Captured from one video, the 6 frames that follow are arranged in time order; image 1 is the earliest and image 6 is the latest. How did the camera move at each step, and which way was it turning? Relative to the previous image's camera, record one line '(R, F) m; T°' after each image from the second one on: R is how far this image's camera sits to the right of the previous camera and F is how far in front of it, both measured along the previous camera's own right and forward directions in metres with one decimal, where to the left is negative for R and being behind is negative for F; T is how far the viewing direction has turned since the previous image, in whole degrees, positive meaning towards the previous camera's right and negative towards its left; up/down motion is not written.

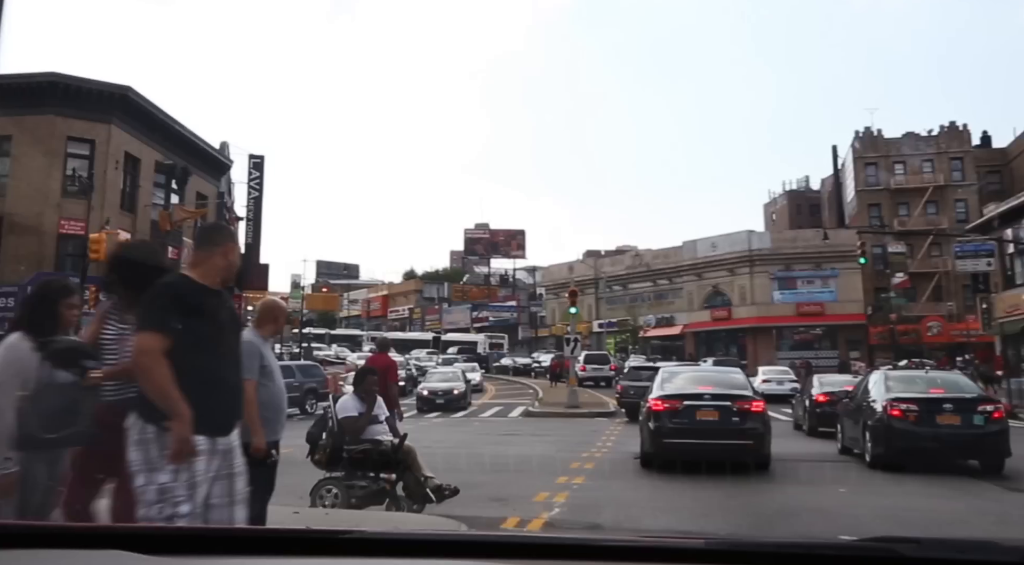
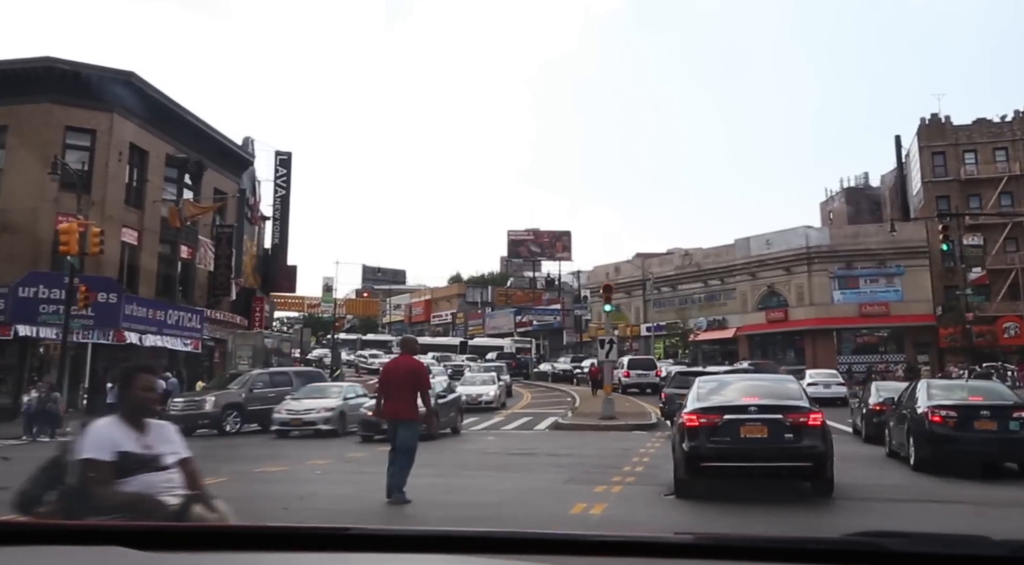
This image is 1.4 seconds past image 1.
(+0.8, +3.0) m; -4°
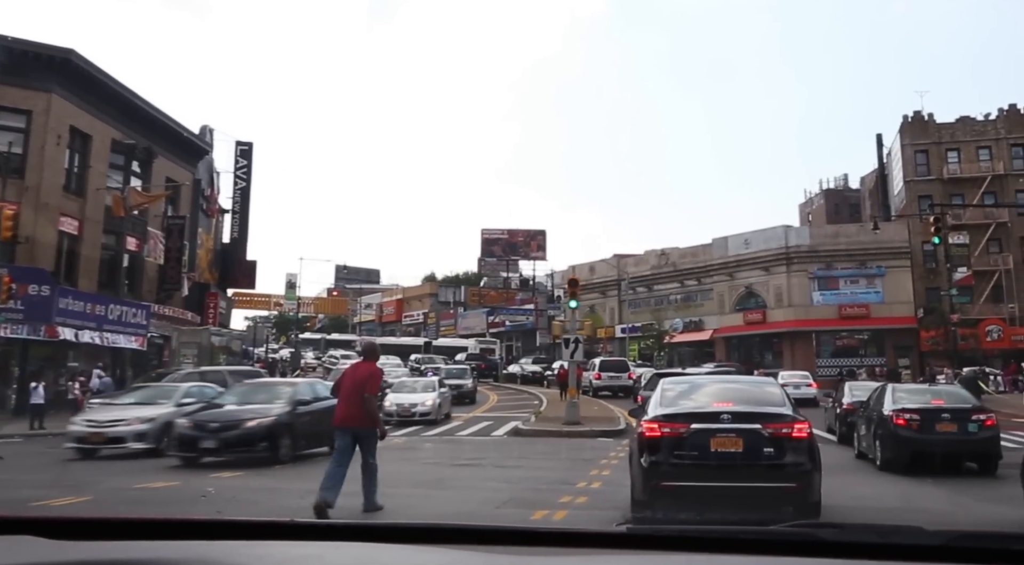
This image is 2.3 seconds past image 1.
(+0.6, +1.7) m; +2°
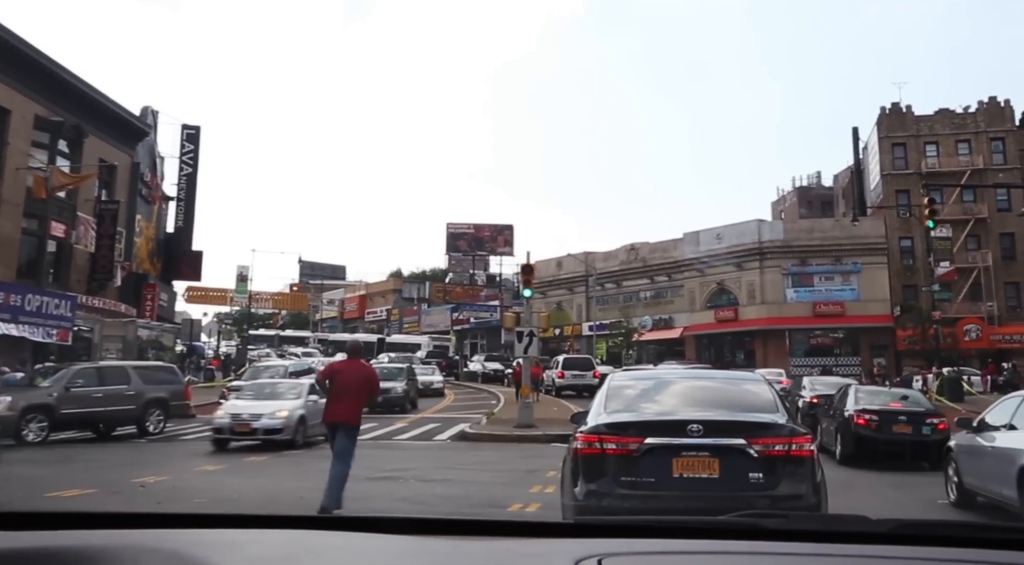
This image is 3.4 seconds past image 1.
(+0.6, +2.0) m; +2°
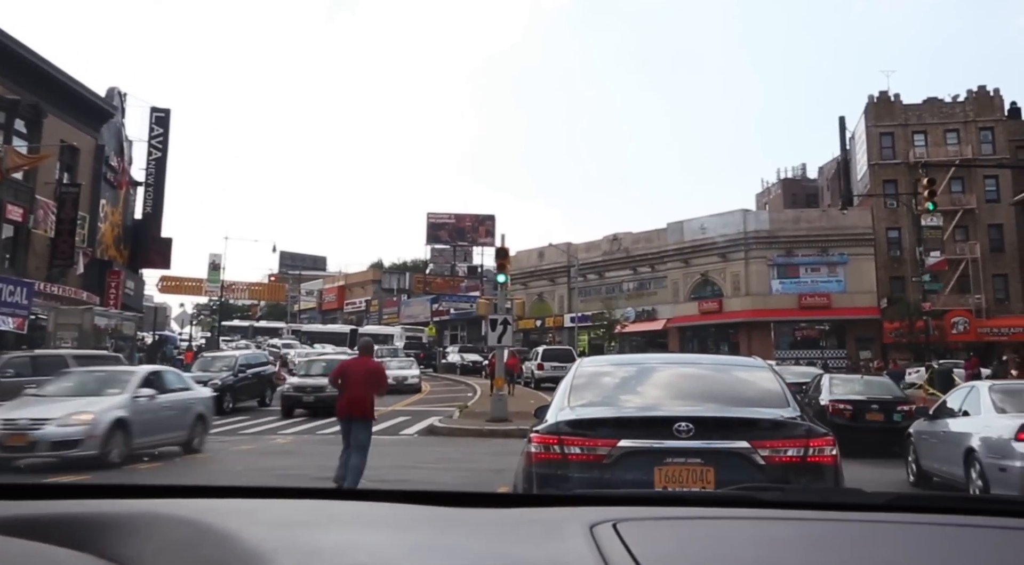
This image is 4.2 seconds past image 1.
(+0.2, +1.0) m; +1°
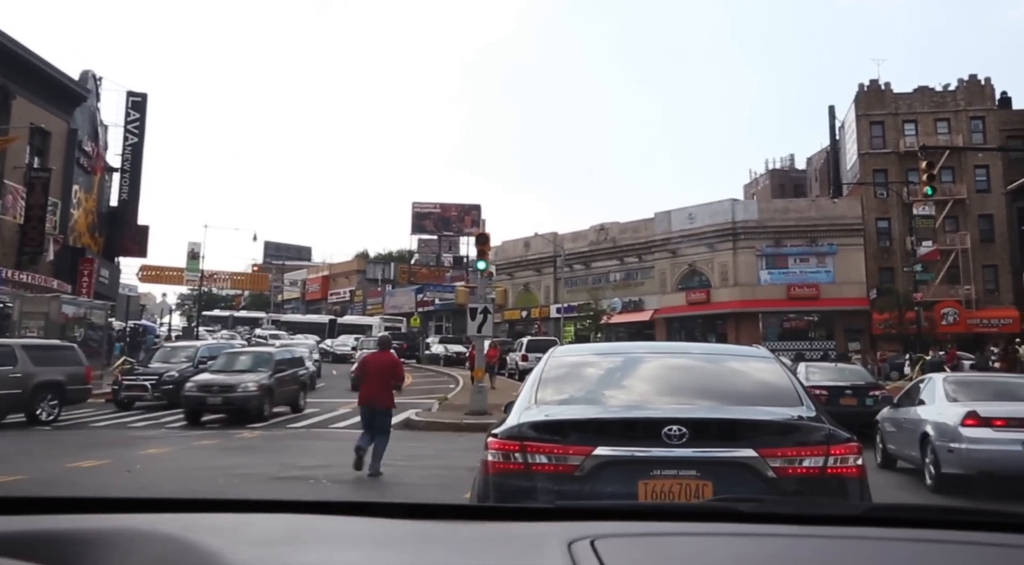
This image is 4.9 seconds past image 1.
(+0.1, +0.7) m; +1°
